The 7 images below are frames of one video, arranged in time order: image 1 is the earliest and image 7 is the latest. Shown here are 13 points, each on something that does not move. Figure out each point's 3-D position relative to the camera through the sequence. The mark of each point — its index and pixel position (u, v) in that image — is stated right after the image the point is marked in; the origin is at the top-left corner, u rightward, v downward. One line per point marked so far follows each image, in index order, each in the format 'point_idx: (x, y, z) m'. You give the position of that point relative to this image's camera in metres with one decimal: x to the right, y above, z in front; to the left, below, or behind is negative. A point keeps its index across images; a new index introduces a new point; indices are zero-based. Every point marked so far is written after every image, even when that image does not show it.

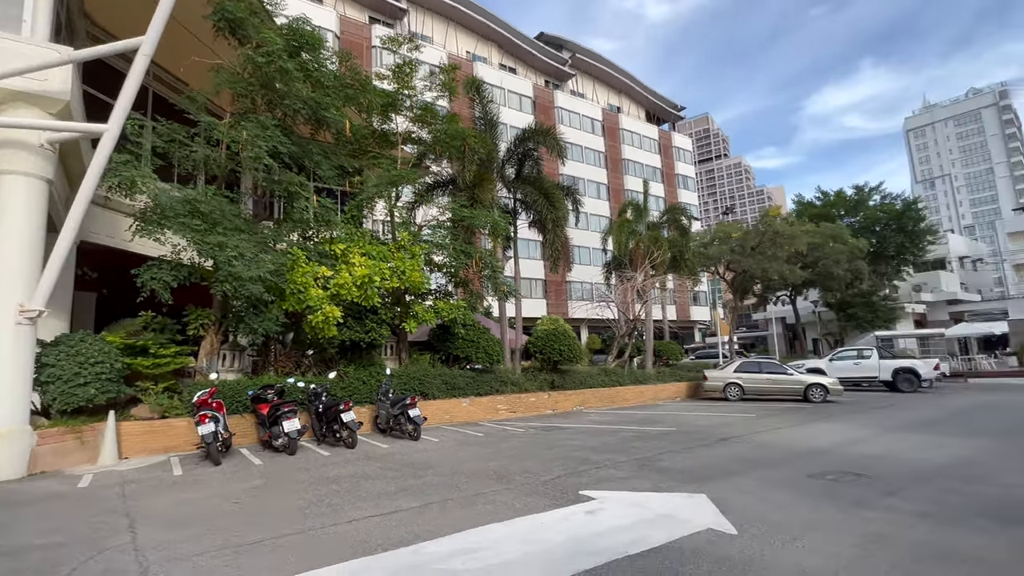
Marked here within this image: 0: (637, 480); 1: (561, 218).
0: (+2.0, -3.1, +8.1) m
1: (+1.8, +2.5, +18.3) m
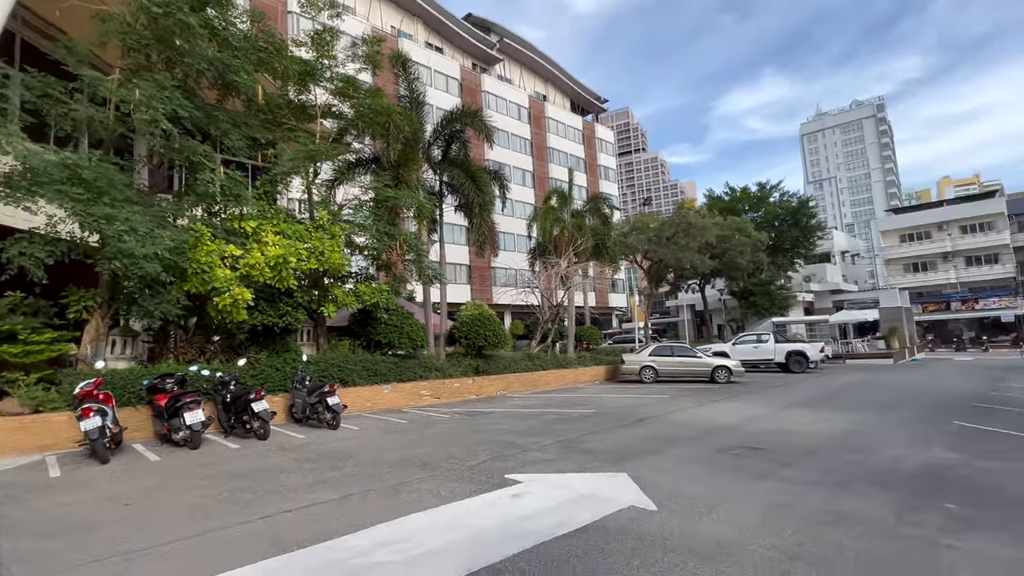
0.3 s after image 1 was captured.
0: (+0.8, -2.8, +8.2) m
1: (-0.9, +3.1, +18.1) m
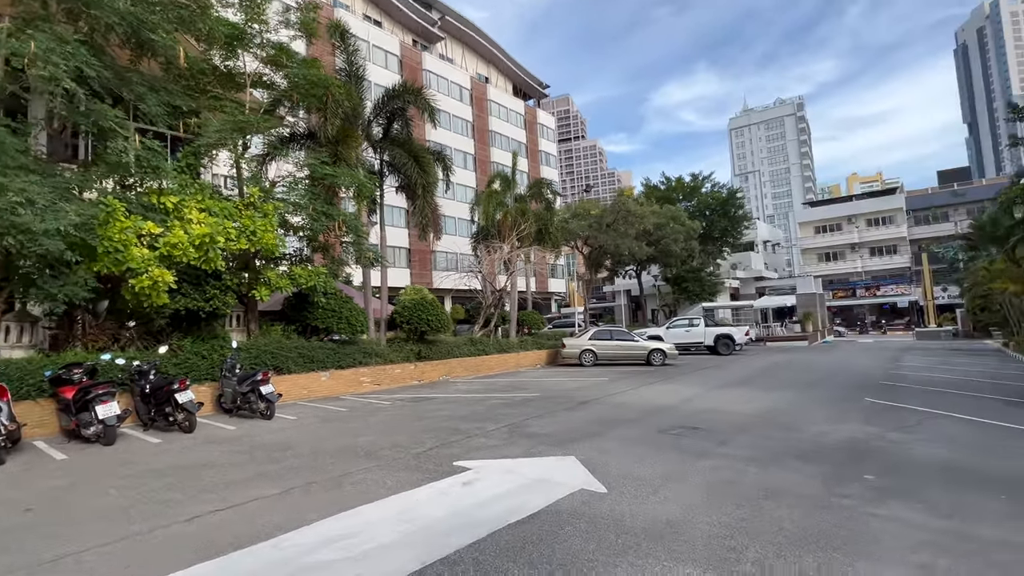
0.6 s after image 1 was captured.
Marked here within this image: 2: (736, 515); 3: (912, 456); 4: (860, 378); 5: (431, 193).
0: (-0.1, -2.6, +8.2) m
1: (-2.8, +3.6, +17.7) m
2: (+2.2, -2.2, +5.0) m
3: (+5.7, -2.4, +7.3) m
4: (+11.9, -3.1, +17.5) m
5: (-2.7, +3.4, +17.5) m
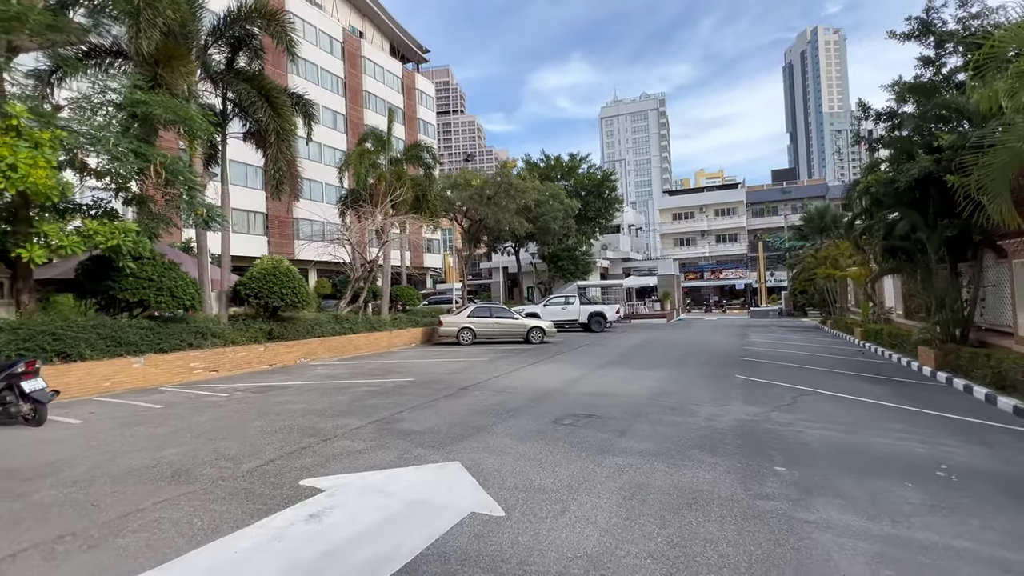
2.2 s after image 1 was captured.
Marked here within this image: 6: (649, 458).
0: (-1.8, -2.1, +6.6) m
1: (-6.5, +4.6, +14.8) m
2: (+1.2, -2.0, +4.1) m
3: (+4.1, -2.1, +7.1) m
4: (+7.6, -2.4, +18.5) m
5: (-6.4, +4.3, +14.7) m
6: (+1.7, -2.1, +6.2) m
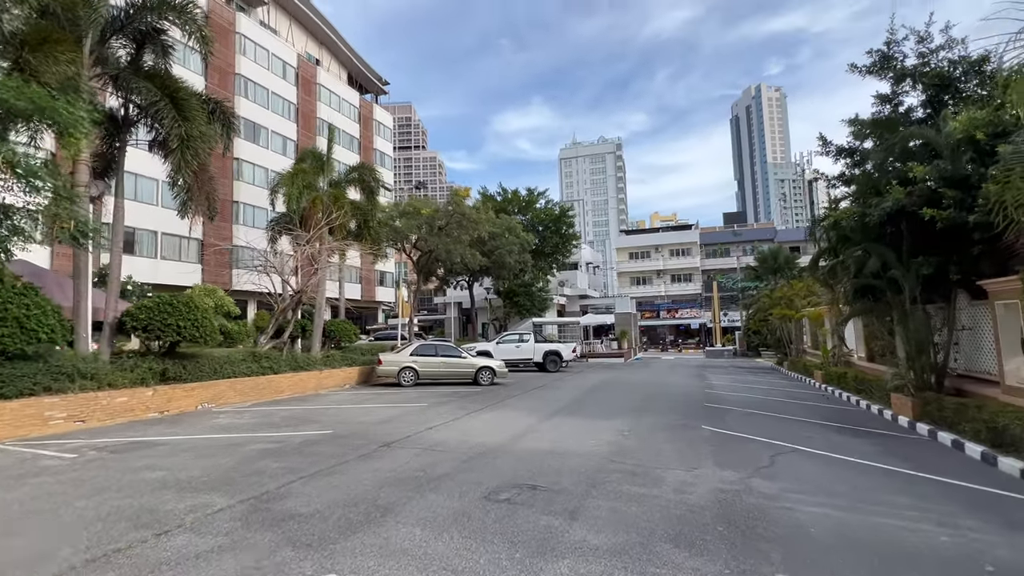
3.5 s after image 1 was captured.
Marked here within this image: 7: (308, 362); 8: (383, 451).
0: (-2.6, -2.4, +4.6) m
1: (-7.9, +3.8, +12.9) m
2: (+0.6, -2.2, +2.3) m
3: (+3.2, -2.6, +5.6) m
4: (+5.8, -3.7, +17.2) m
5: (-7.8, +3.5, +12.7) m
6: (+0.8, -2.4, +4.5) m
7: (-7.2, -2.6, +18.2) m
8: (-2.2, -2.8, +8.7) m
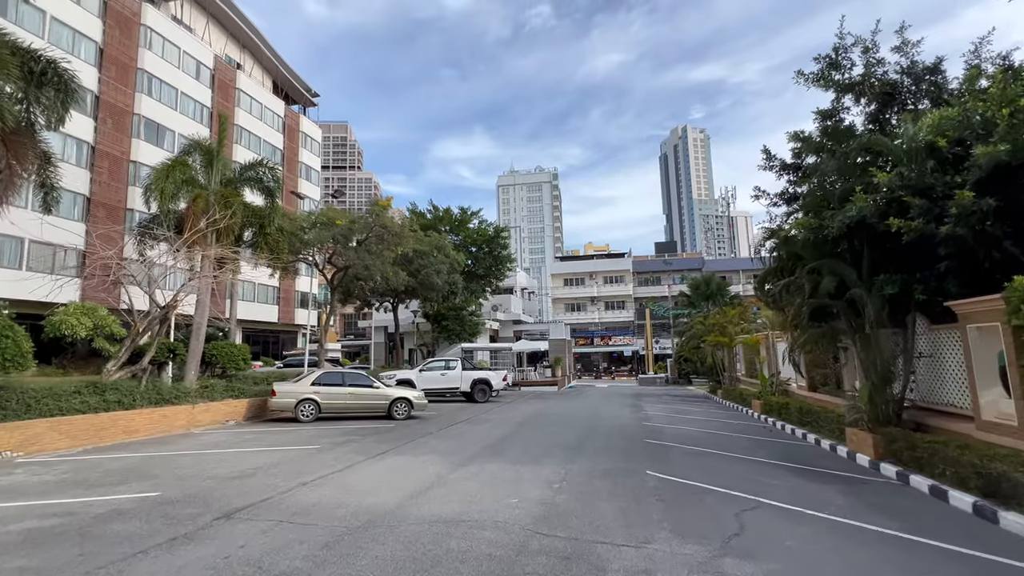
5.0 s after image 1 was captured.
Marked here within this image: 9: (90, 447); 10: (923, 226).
0: (-3.4, -2.3, +2.0) m
1: (-9.6, +3.6, +9.9) m
2: (0.0, -2.0, +0.2) m
3: (+2.2, -2.6, +3.7) m
4: (+3.3, -4.4, +15.4) m
5: (-9.5, +3.3, +9.7) m
6: (0.0, -2.3, +2.3) m
7: (-9.6, -3.0, +14.9) m
8: (-3.5, -2.8, +6.1) m
9: (-9.5, -3.5, +11.5) m
10: (+7.1, +1.1, +8.8) m
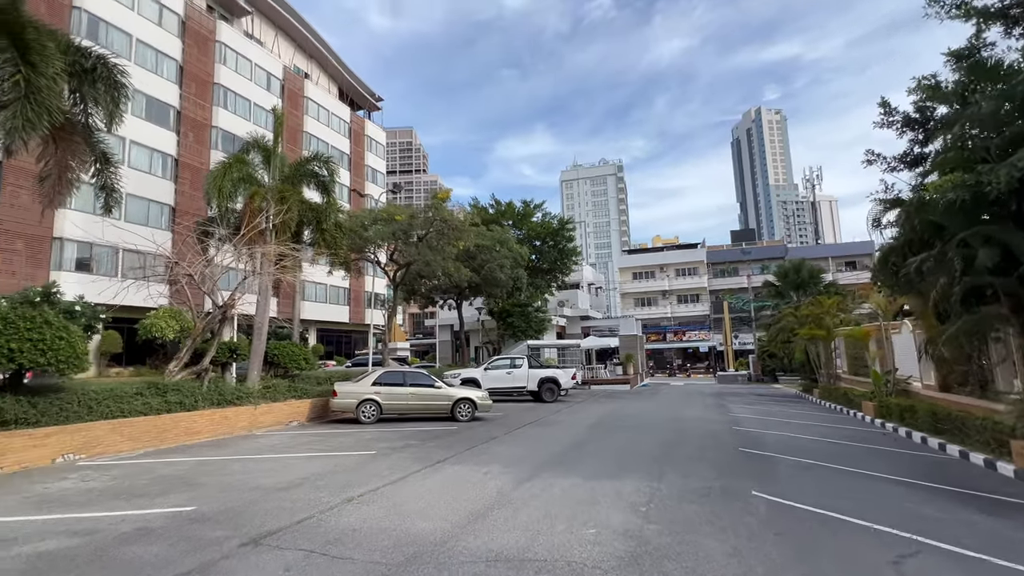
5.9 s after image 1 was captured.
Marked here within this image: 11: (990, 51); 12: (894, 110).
0: (-3.2, -2.2, +1.1) m
1: (-8.5, +3.6, +9.7) m
2: (-0.1, -1.8, -1.2) m
3: (+2.6, -2.3, +2.0) m
4: (+5.2, -4.0, +13.5) m
5: (-8.4, +3.3, +9.5) m
6: (+0.2, -2.1, +1.0) m
7: (-7.7, -3.0, +14.6) m
8: (-2.8, -2.7, +5.1) m
9: (-7.9, -3.5, +11.3) m
10: (+8.0, +1.5, +6.5) m
11: (+10.3, +5.0, +10.9) m
12: (+9.0, +4.2, +12.1) m
